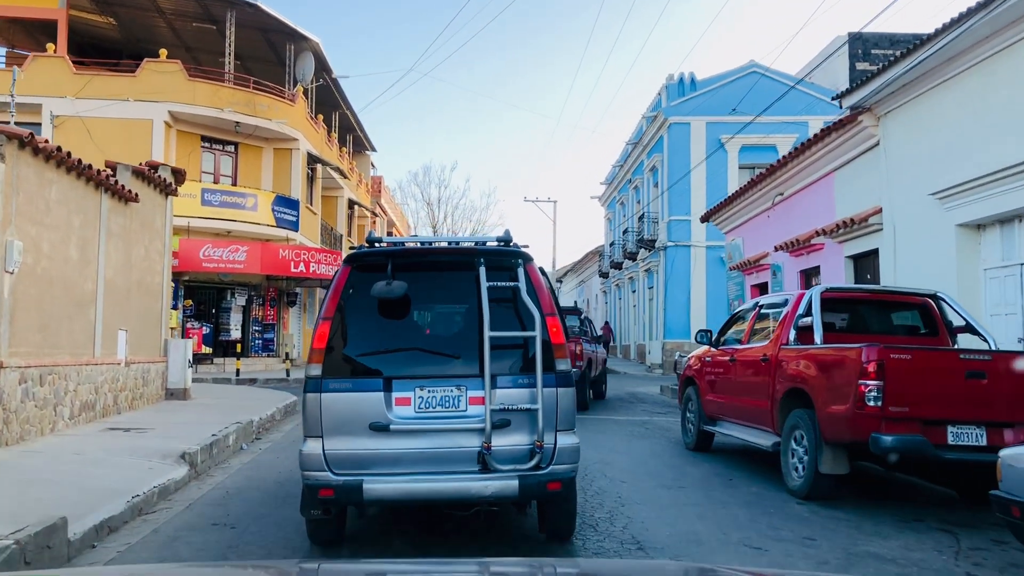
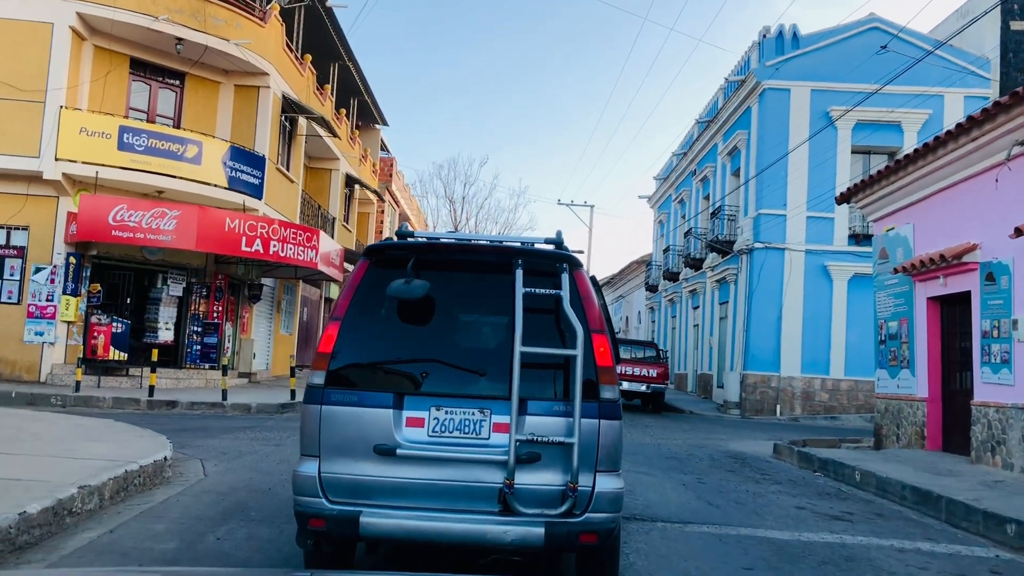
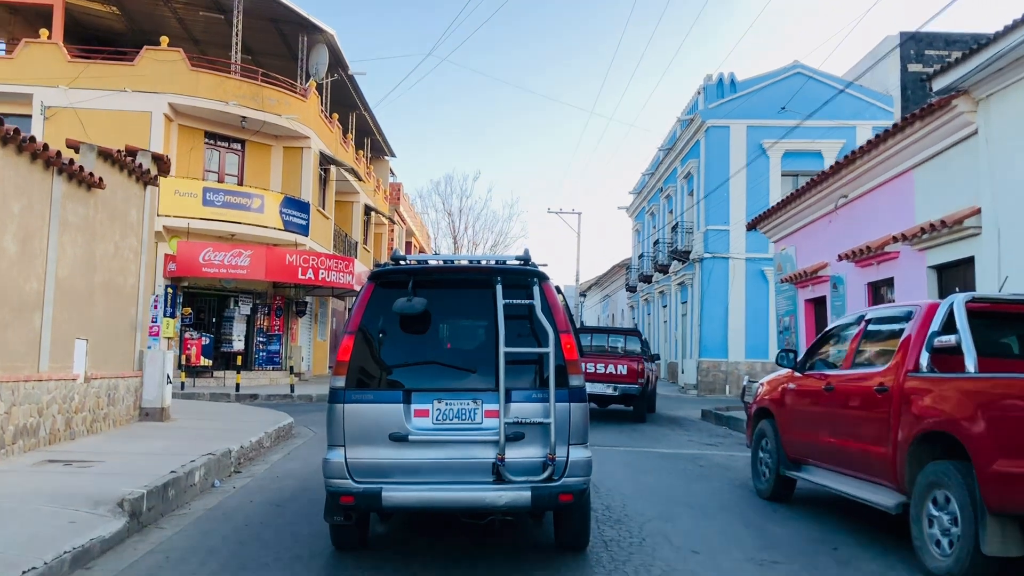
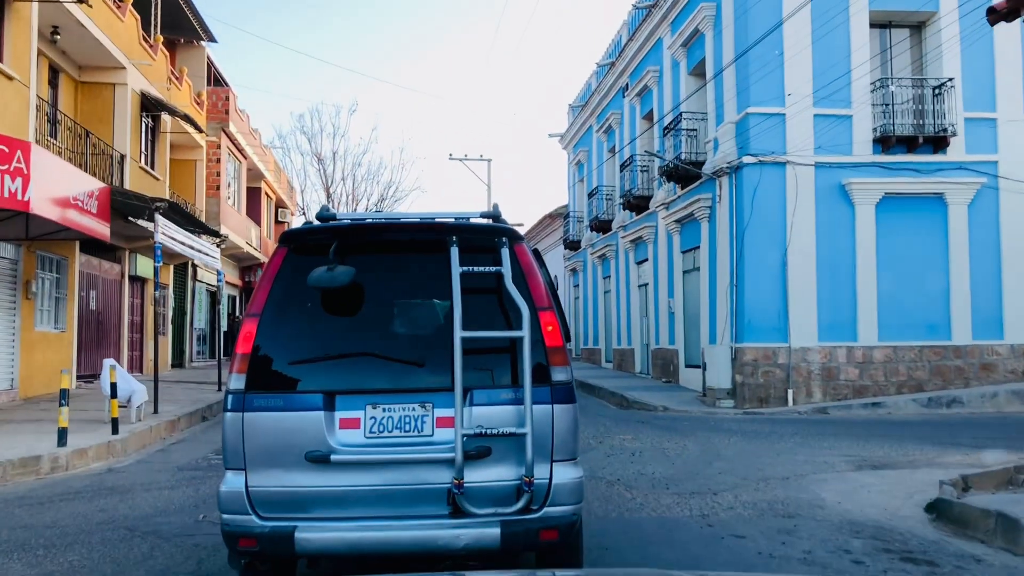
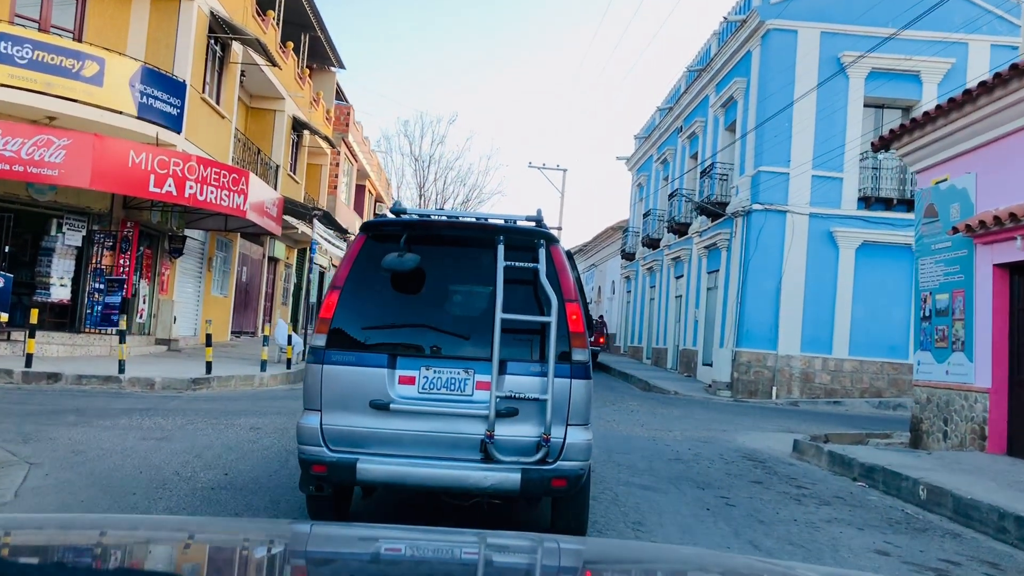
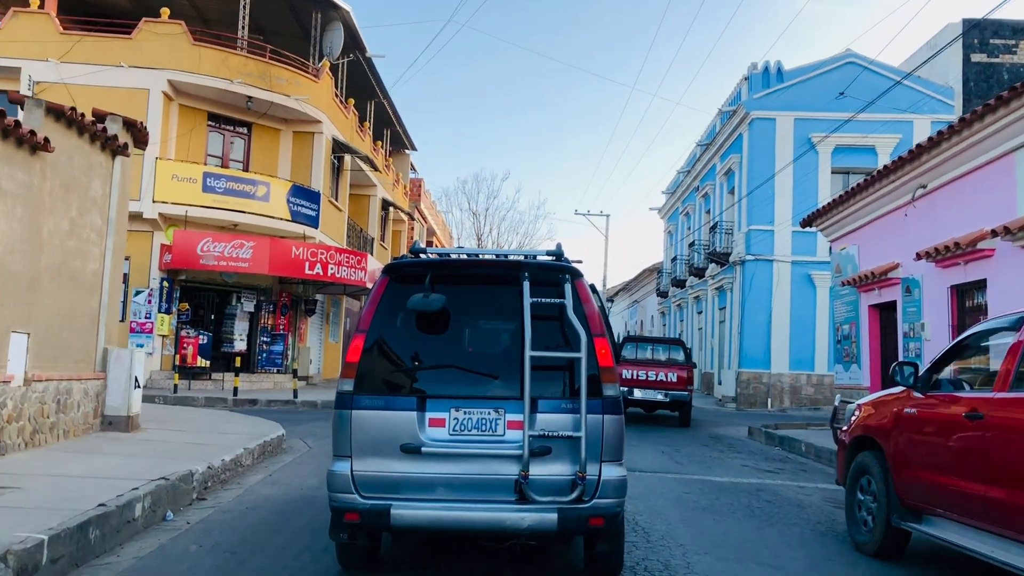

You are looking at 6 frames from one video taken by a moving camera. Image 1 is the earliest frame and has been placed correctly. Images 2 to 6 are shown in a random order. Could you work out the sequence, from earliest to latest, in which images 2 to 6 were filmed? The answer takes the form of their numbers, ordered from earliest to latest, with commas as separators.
3, 6, 2, 5, 4
